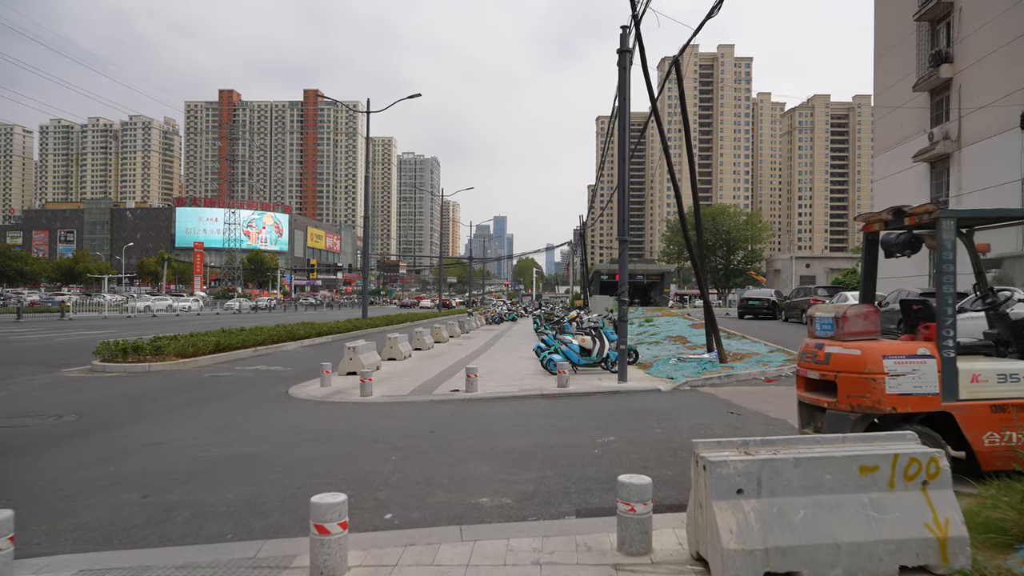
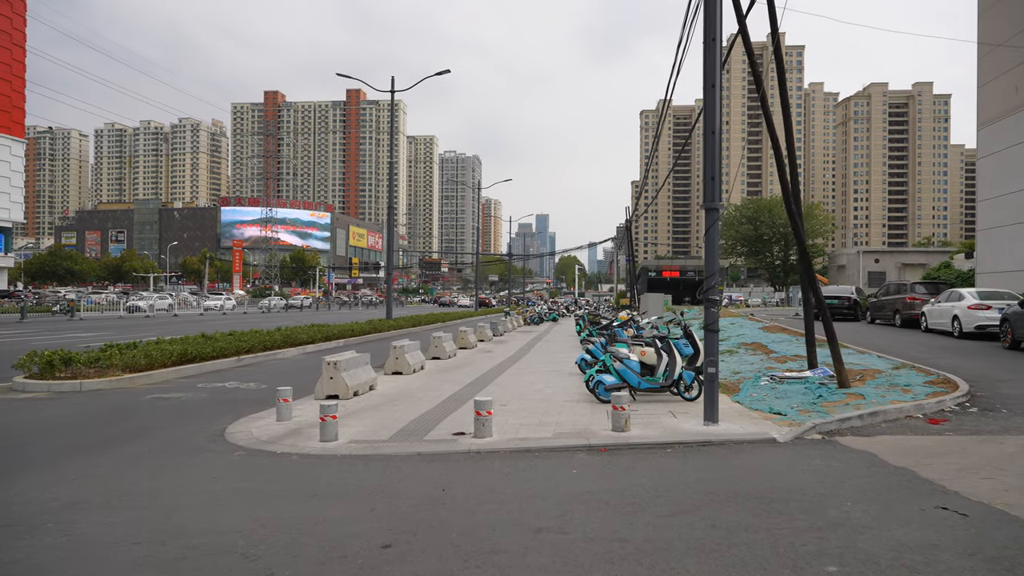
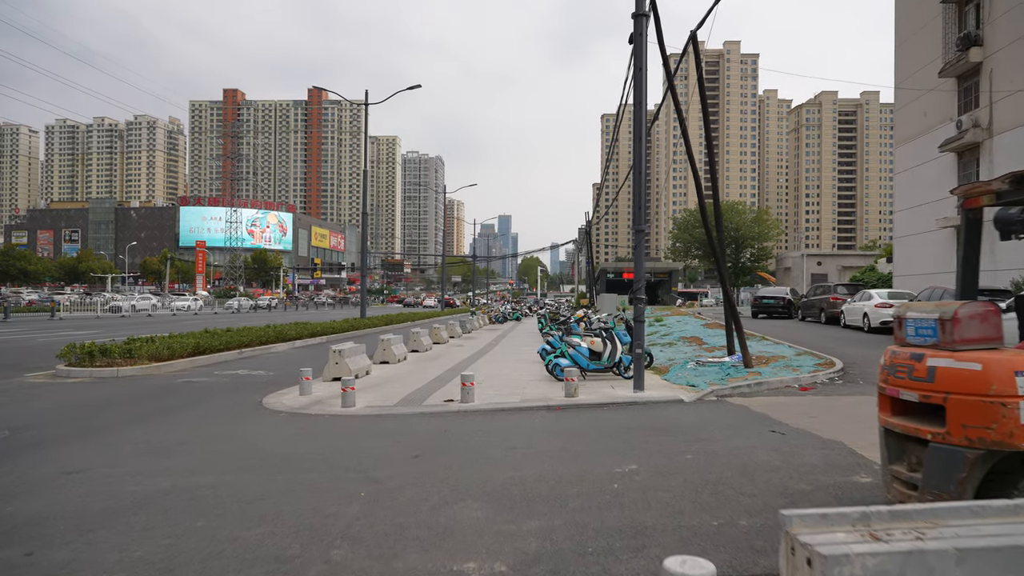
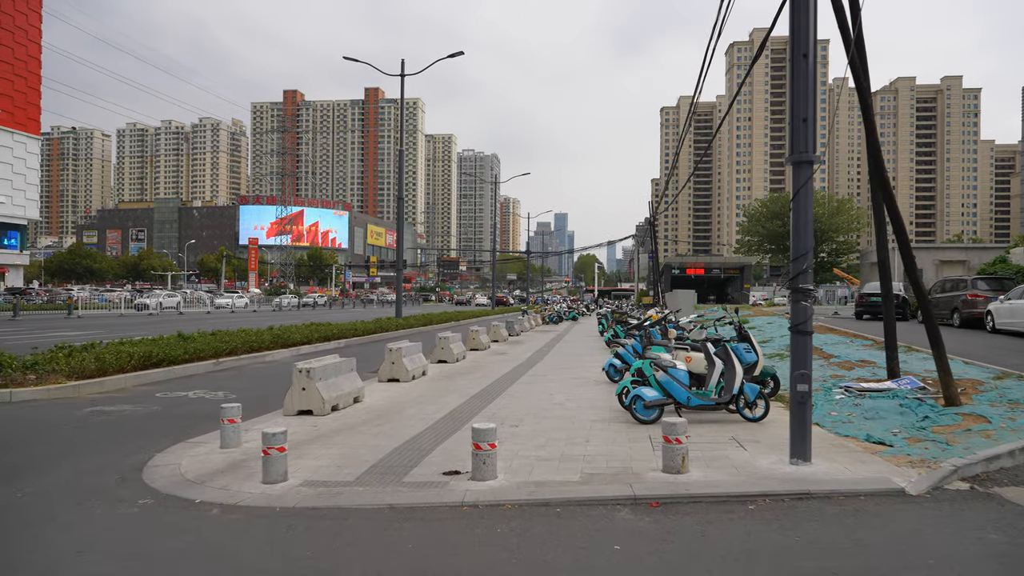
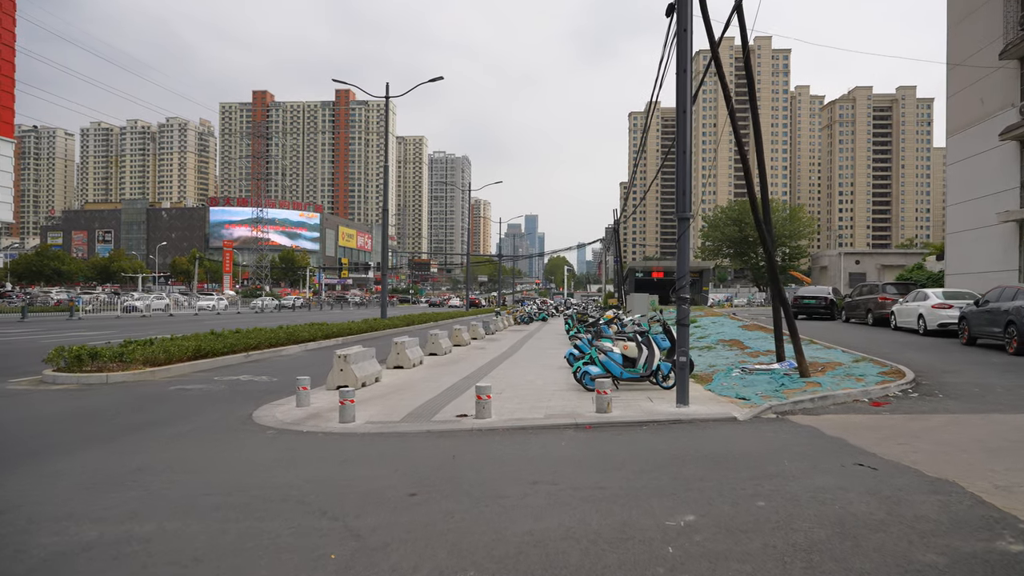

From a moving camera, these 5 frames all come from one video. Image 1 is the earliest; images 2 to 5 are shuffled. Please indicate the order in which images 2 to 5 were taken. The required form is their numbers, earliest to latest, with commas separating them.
3, 5, 2, 4
